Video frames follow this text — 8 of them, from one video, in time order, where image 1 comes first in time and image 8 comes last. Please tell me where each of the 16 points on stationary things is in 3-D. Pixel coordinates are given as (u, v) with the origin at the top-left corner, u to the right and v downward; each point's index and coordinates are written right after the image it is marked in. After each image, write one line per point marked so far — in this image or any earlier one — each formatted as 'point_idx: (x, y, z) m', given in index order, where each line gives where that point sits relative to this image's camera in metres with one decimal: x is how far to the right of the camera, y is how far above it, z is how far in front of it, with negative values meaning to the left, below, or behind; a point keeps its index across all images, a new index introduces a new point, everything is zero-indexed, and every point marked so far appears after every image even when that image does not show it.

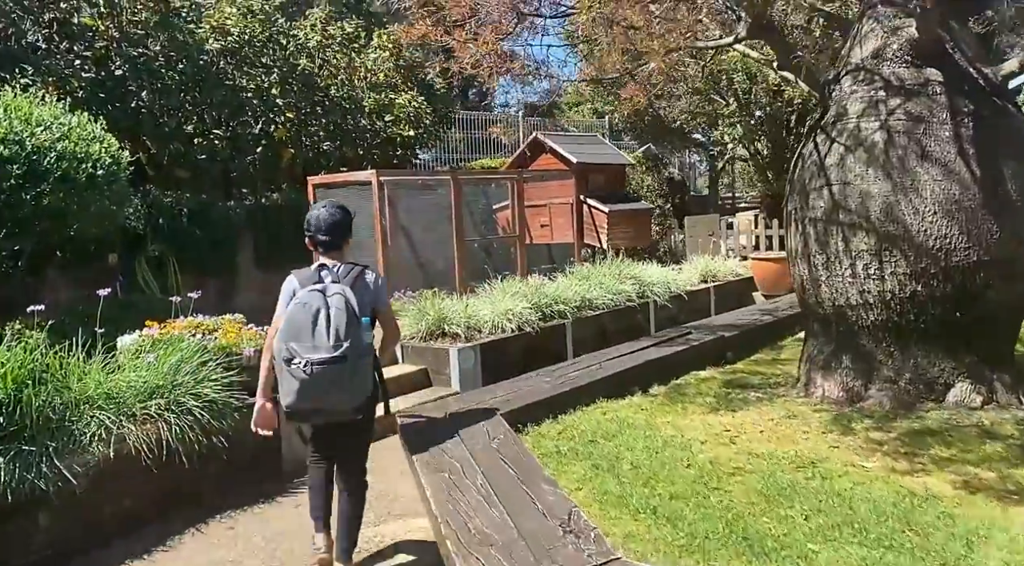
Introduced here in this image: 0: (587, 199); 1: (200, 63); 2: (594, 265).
0: (+1.1, +1.2, +10.7) m
1: (-3.8, +2.7, +9.4) m
2: (+1.0, +0.2, +9.5) m
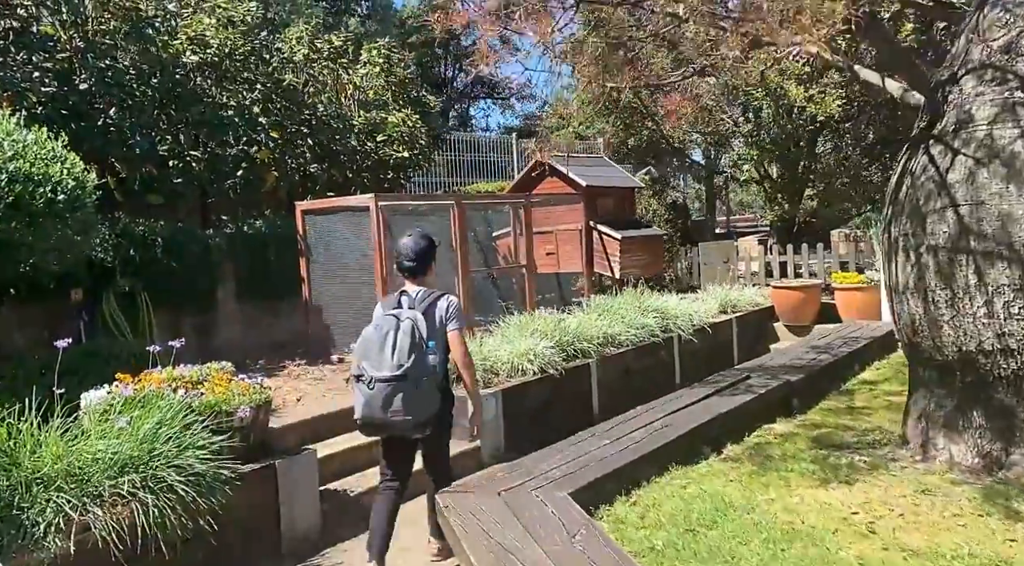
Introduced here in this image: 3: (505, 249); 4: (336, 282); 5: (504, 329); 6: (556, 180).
0: (+1.1, +0.8, +10.0) m
1: (-3.8, +2.3, +8.6) m
2: (+1.1, -0.2, +8.7) m
3: (-0.1, +0.4, +9.2) m
4: (-1.9, 0.0, +8.3) m
5: (-0.1, -0.5, +7.3) m
6: (+0.6, +1.4, +10.4) m
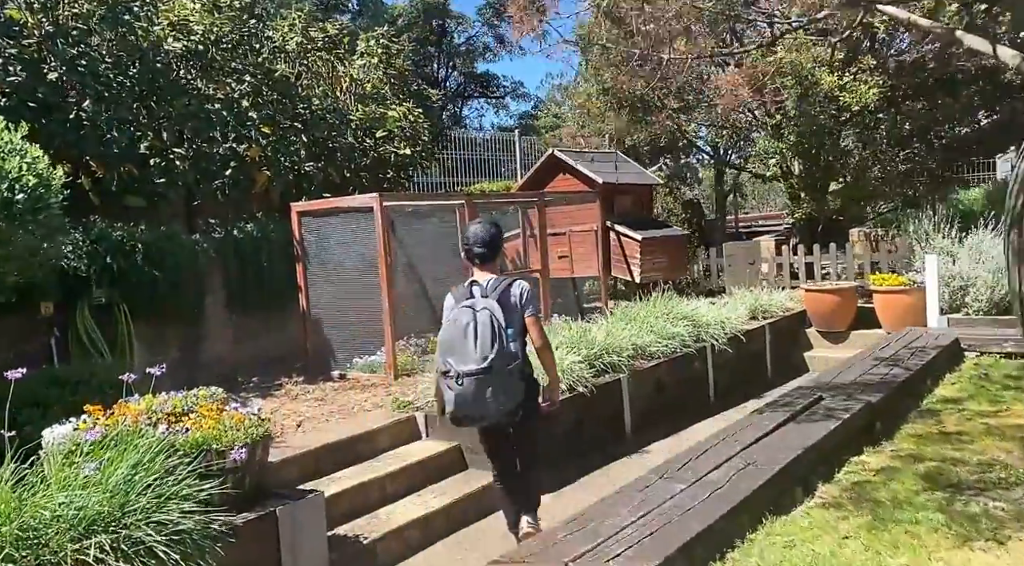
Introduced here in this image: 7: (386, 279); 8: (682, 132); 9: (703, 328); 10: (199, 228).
0: (+1.2, +0.7, +9.3) m
1: (-3.6, +2.2, +7.8) m
2: (+1.3, -0.2, +8.0) m
3: (0.0, +0.3, +8.5) m
4: (-1.7, -0.1, +7.6) m
5: (0.0, -0.5, +6.6) m
6: (+0.7, +1.3, +9.7) m
7: (-1.1, 0.0, +7.1) m
8: (+2.8, +2.3, +12.0) m
9: (+1.9, -0.5, +7.7) m
10: (-3.4, +0.6, +8.2) m
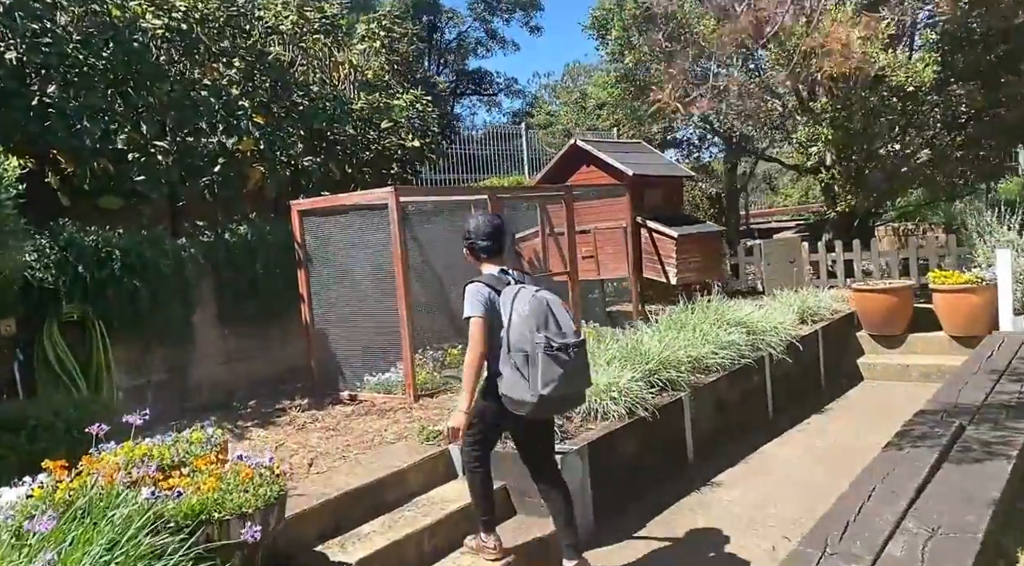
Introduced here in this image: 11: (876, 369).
0: (+1.5, +0.7, +8.4) m
1: (-3.4, +2.1, +6.8) m
2: (+1.5, -0.3, +7.2) m
3: (+0.3, +0.3, +7.6) m
4: (-1.4, -0.1, +6.6) m
5: (+0.4, -0.6, +5.7) m
6: (+0.9, +1.3, +8.8) m
7: (-0.9, 0.0, +6.2) m
8: (+2.9, +2.3, +11.2) m
9: (+2.2, -0.5, +6.8) m
10: (-3.1, +0.5, +7.3) m
11: (+3.8, -0.9, +8.1) m
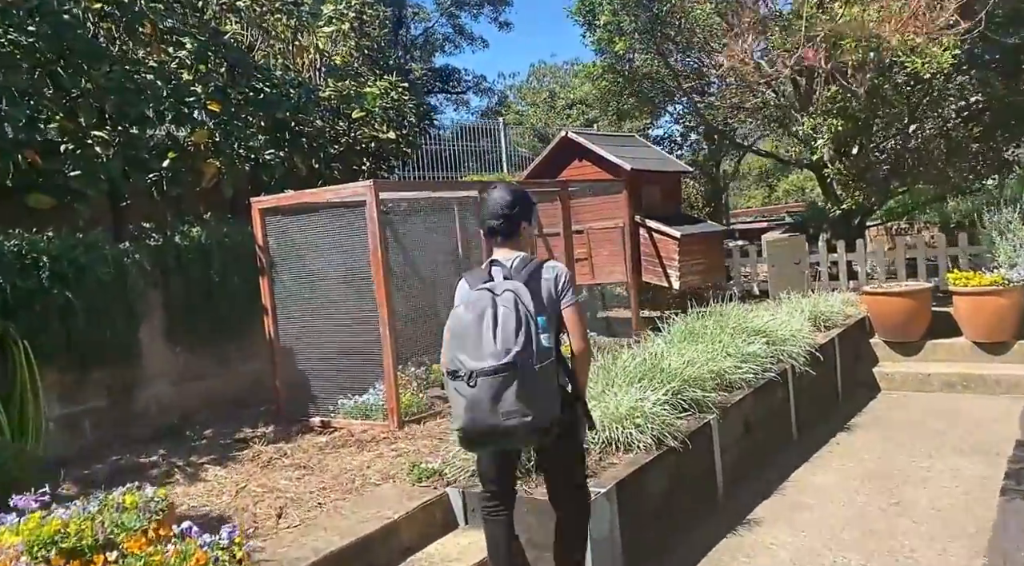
0: (+1.3, +0.6, +7.7) m
1: (-3.4, +2.0, +5.9) m
2: (+1.5, -0.3, +6.5) m
3: (+0.2, +0.2, +6.8) m
4: (-1.5, -0.2, +5.8) m
5: (+0.4, -0.6, +4.9) m
6: (+0.8, +1.2, +8.1) m
7: (-0.9, -0.1, +5.4) m
8: (+2.6, +2.3, +10.6) m
9: (+2.1, -0.5, +6.2) m
10: (-3.2, +0.4, +6.4) m
11: (+3.7, -0.9, +7.5) m
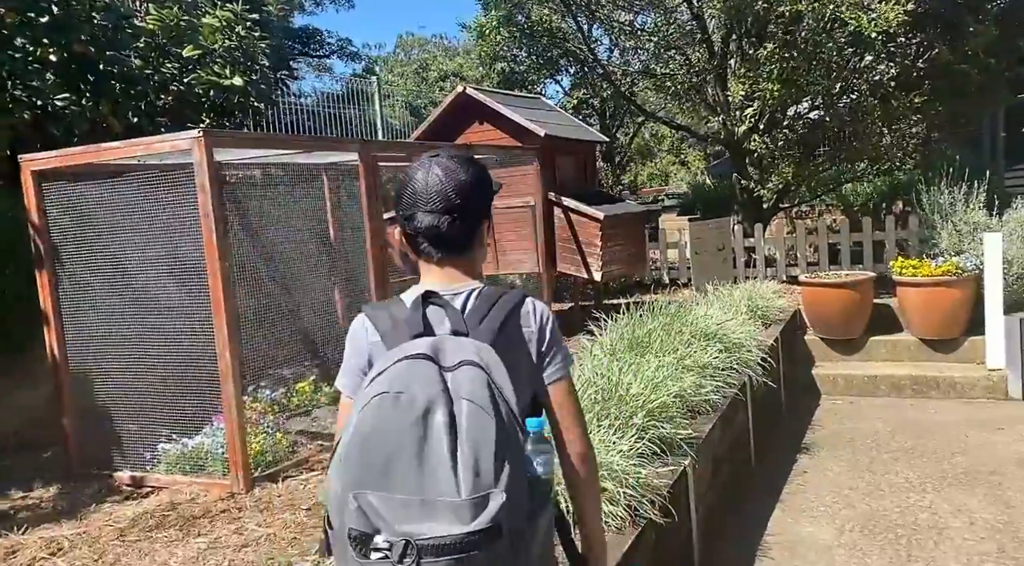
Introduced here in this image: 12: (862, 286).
0: (+0.4, +0.7, +6.4) m
1: (-4.0, +2.0, +3.8) m
2: (+0.8, -0.2, +5.2) m
3: (-0.6, +0.3, +5.3) m
4: (-2.1, -0.2, +4.0) m
5: (-0.1, -0.6, +3.5) m
6: (-0.2, +1.3, +6.6) m
7: (-1.4, -0.1, +3.7) m
8: (+1.2, +2.4, +9.4) m
9: (+1.5, -0.5, +5.0) m
10: (-3.8, +0.4, +4.3) m
11: (+2.8, -0.8, +6.7) m
12: (+3.1, 0.0, +6.7) m
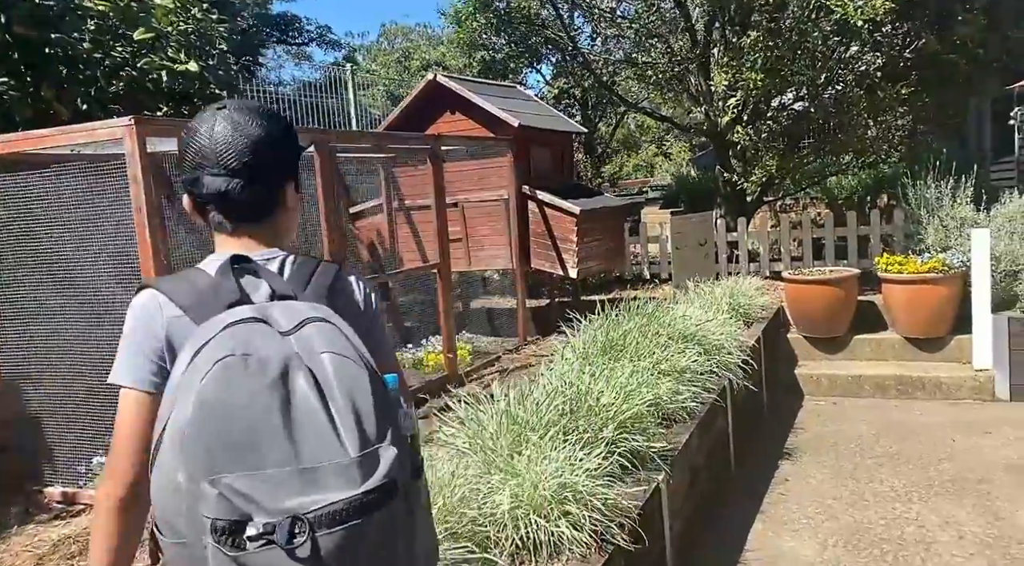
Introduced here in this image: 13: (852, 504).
0: (+0.2, +0.7, +6.1) m
1: (-4.2, +2.0, +3.4) m
2: (+0.6, -0.2, +5.0) m
3: (-0.8, +0.3, +5.0) m
4: (-2.2, -0.2, +3.7) m
5: (-0.3, -0.6, +3.3) m
6: (-0.5, +1.4, +6.3) m
7: (-1.6, -0.1, +3.4) m
8: (+0.9, +2.5, +9.1) m
9: (+1.3, -0.4, +4.8) m
10: (-4.0, +0.4, +3.9) m
11: (+2.6, -0.8, +6.5) m
12: (+2.8, 0.0, +6.5) m
13: (+1.9, -1.2, +4.3) m
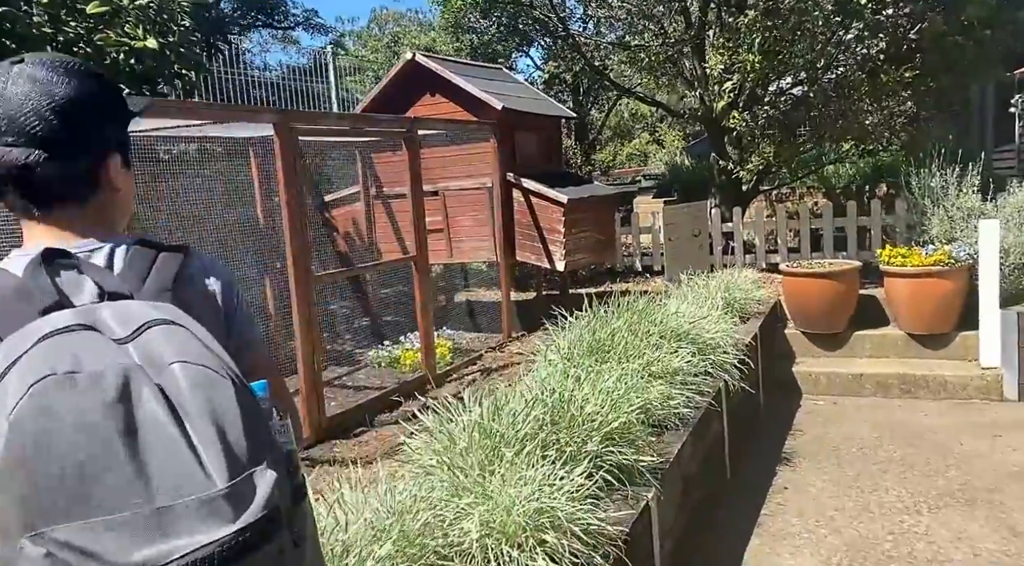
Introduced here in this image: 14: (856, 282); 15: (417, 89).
0: (+0.1, +0.8, +5.8) m
1: (-4.3, +2.0, +3.0) m
2: (+0.4, -0.2, +4.6) m
3: (-0.9, +0.3, +4.7) m
4: (-2.3, -0.2, +3.4) m
5: (-0.4, -0.6, +2.9) m
6: (-0.6, +1.4, +6.0) m
7: (-1.7, -0.1, +3.1) m
8: (+0.8, +2.6, +8.7) m
9: (+1.2, -0.4, +4.5) m
10: (-4.1, +0.5, +3.6) m
11: (+2.4, -0.8, +6.2) m
12: (+2.7, +0.1, +6.2) m
13: (+1.8, -1.2, +4.0) m
14: (+2.8, 0.0, +6.3) m
15: (-0.7, +1.5, +6.1) m
